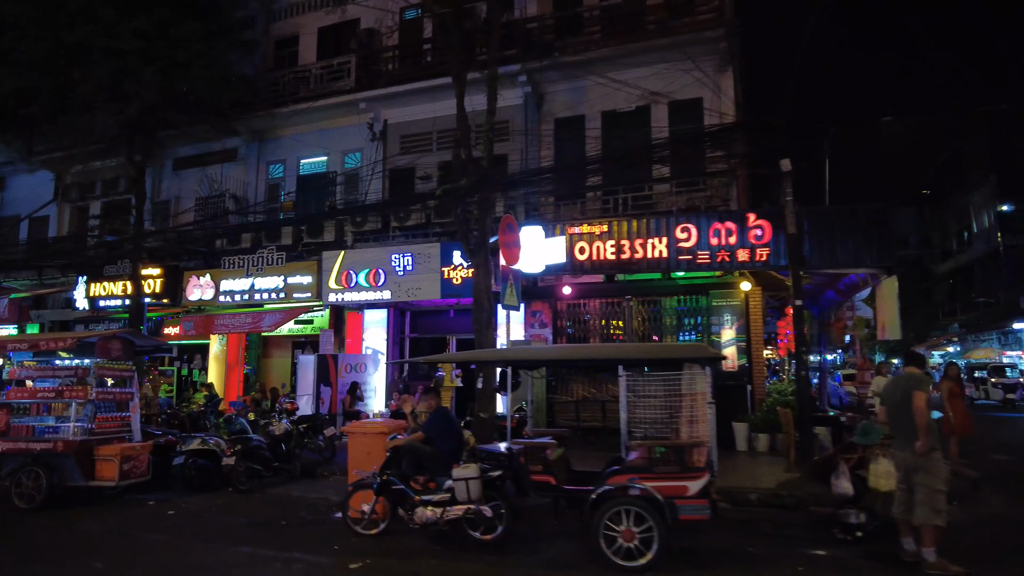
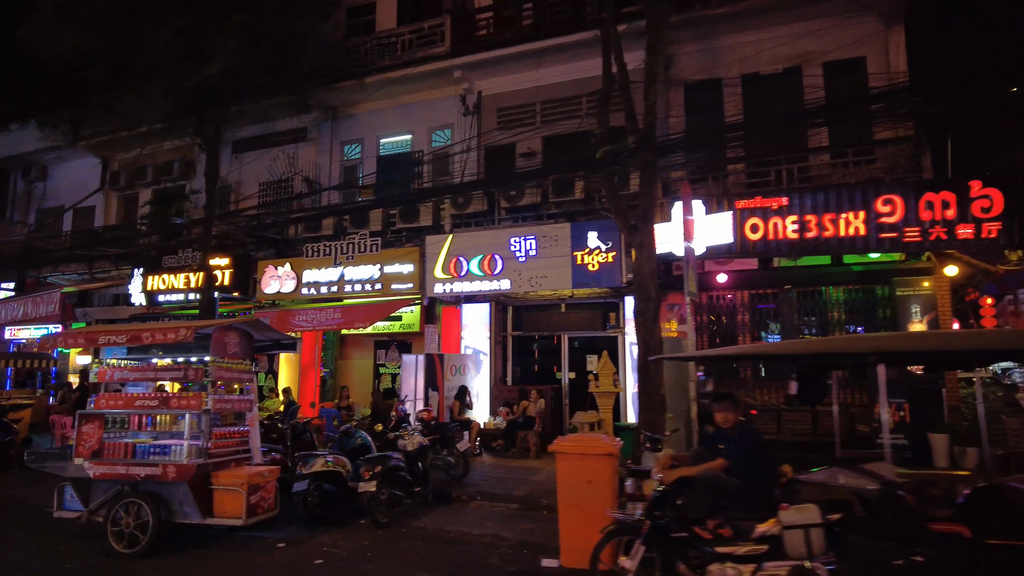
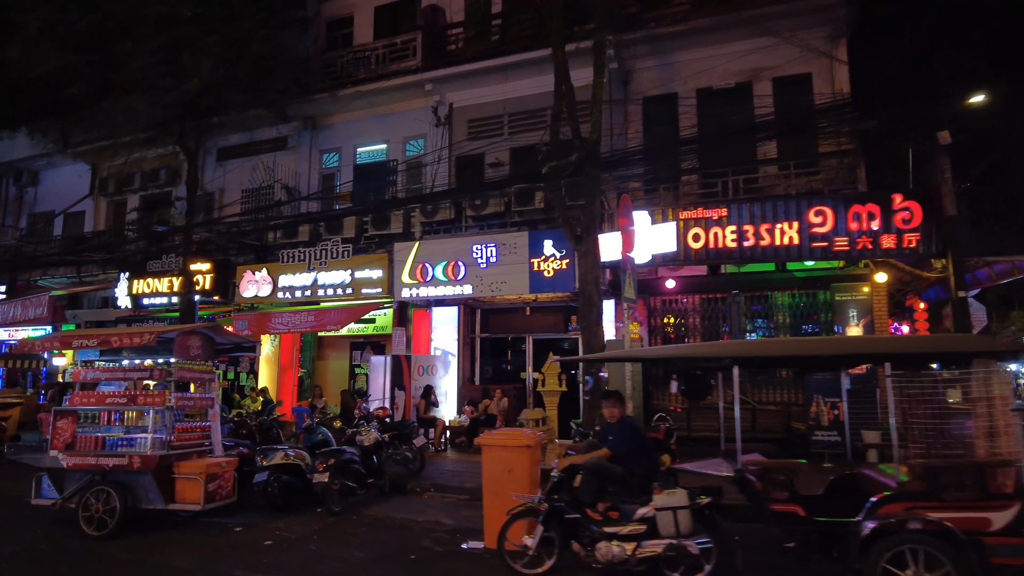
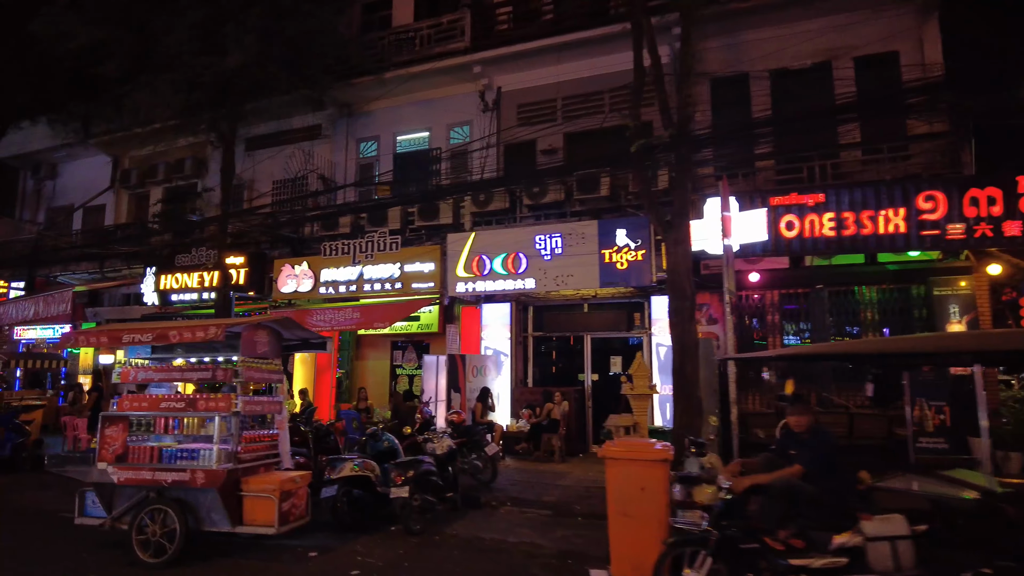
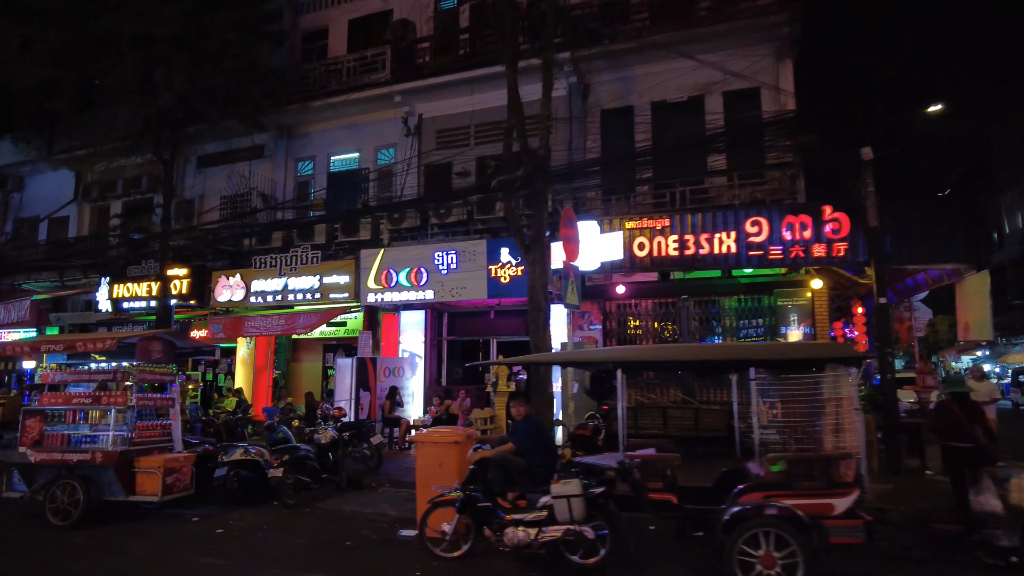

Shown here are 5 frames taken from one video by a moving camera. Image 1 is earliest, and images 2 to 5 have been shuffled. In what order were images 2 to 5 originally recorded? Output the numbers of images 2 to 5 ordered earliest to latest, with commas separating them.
5, 3, 2, 4
